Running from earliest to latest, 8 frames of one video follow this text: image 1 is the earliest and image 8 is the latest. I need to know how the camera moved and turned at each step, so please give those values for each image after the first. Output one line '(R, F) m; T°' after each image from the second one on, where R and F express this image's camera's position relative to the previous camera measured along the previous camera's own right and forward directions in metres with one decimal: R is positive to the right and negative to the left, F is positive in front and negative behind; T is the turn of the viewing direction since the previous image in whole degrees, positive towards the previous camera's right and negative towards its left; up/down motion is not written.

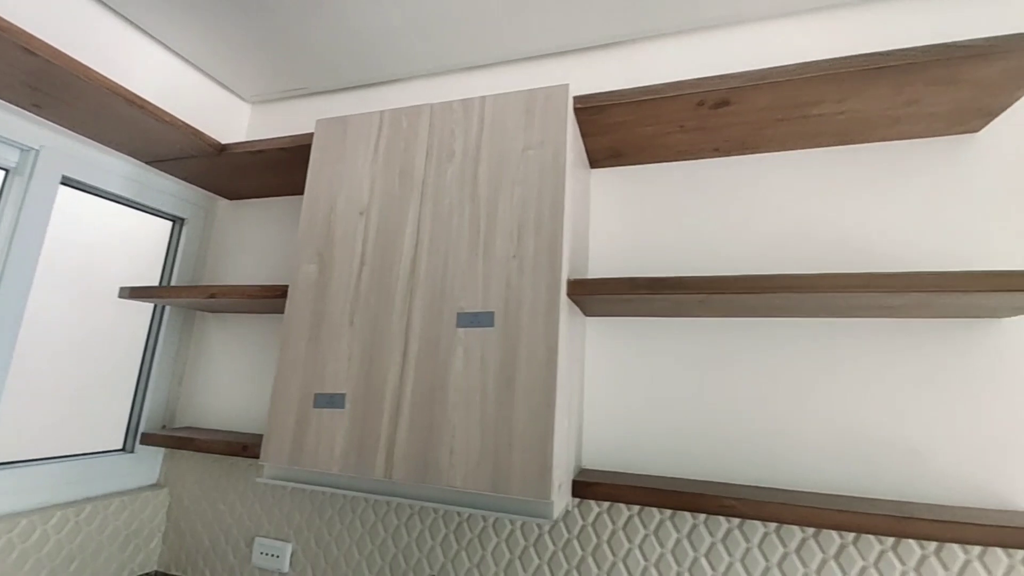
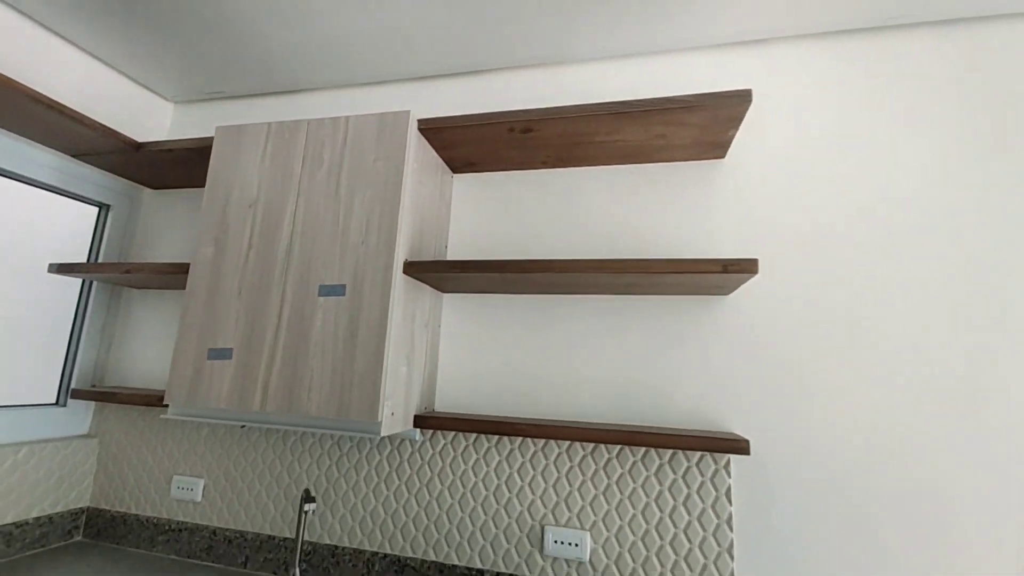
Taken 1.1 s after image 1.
(+0.3, -0.3) m; +4°
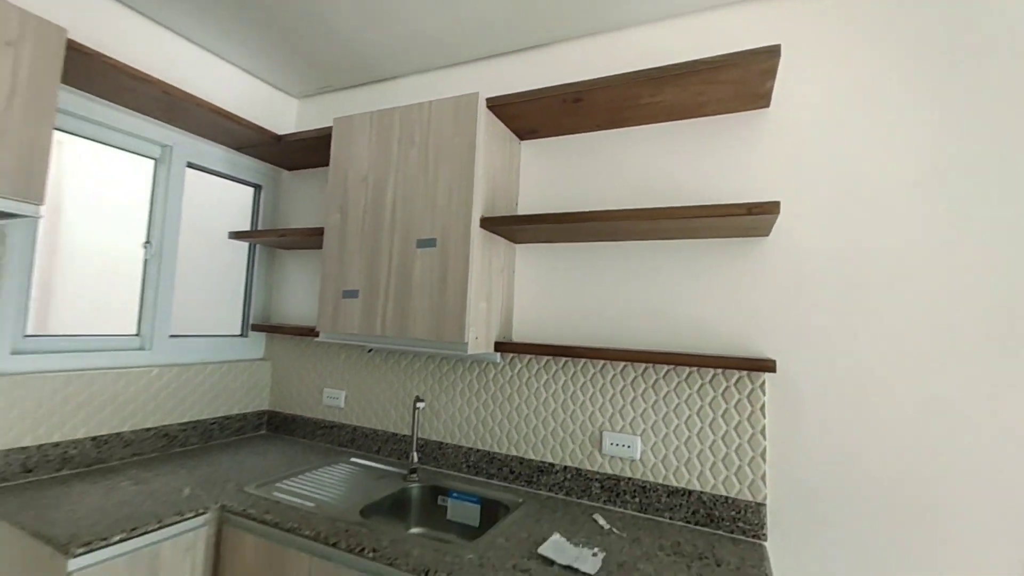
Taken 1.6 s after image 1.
(+0.1, -0.3) m; -11°
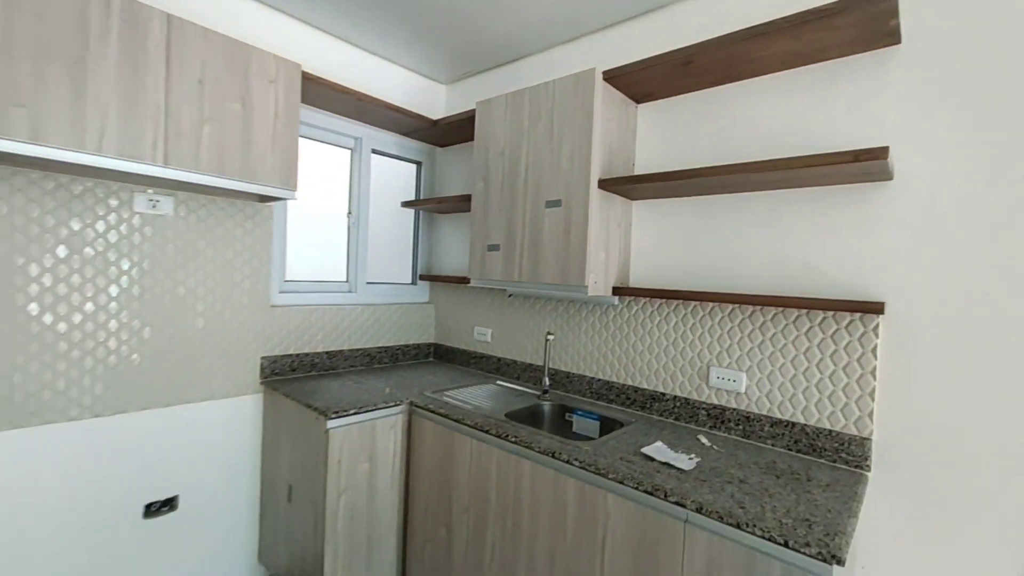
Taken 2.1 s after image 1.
(+0.1, -0.3) m; -17°
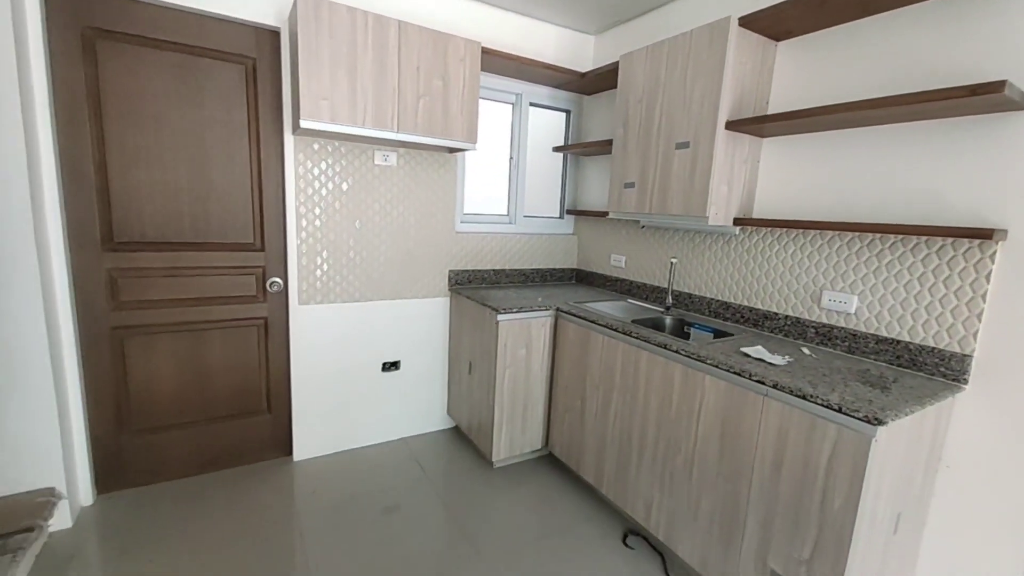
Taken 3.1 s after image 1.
(+0.1, -0.5) m; -18°
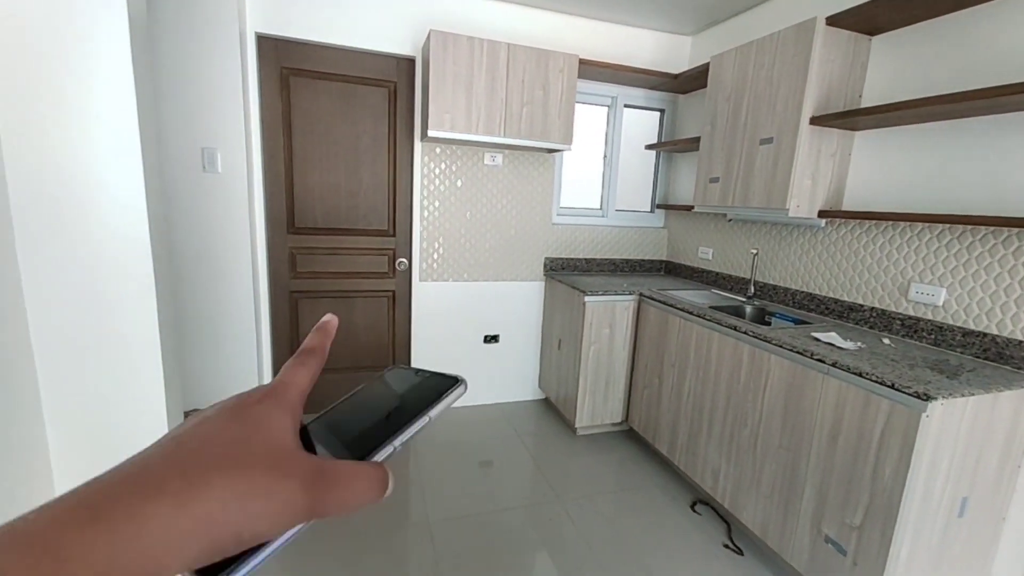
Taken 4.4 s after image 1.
(+0.1, -0.3) m; -13°
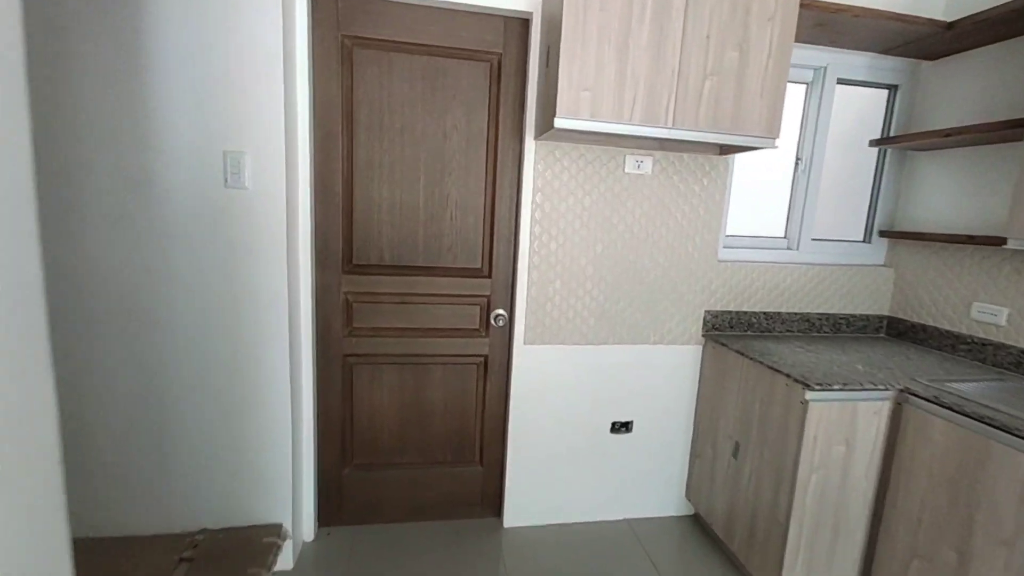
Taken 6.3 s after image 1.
(-0.4, +0.9) m; -9°
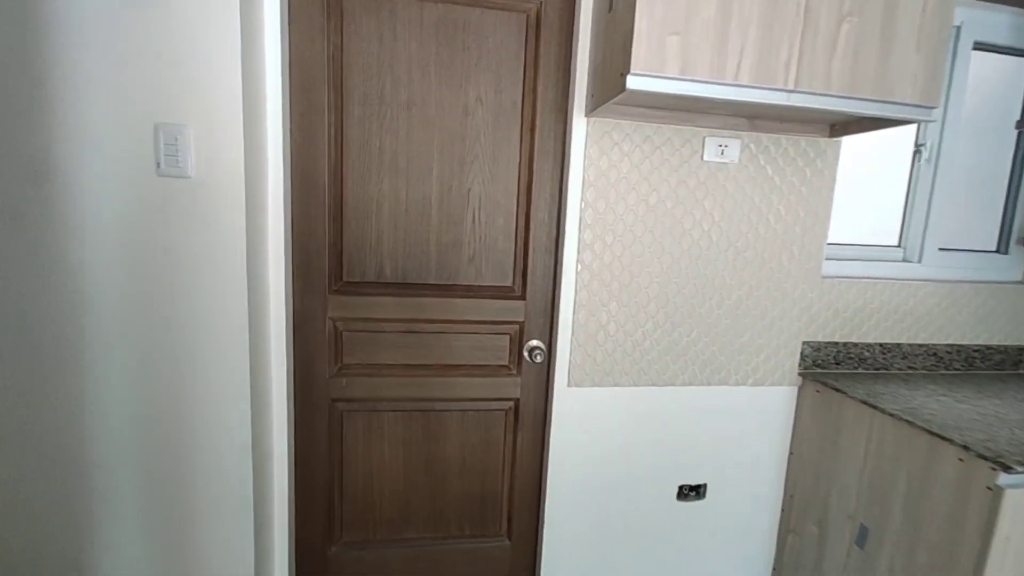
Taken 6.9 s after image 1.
(-0.1, +0.5) m; -1°
